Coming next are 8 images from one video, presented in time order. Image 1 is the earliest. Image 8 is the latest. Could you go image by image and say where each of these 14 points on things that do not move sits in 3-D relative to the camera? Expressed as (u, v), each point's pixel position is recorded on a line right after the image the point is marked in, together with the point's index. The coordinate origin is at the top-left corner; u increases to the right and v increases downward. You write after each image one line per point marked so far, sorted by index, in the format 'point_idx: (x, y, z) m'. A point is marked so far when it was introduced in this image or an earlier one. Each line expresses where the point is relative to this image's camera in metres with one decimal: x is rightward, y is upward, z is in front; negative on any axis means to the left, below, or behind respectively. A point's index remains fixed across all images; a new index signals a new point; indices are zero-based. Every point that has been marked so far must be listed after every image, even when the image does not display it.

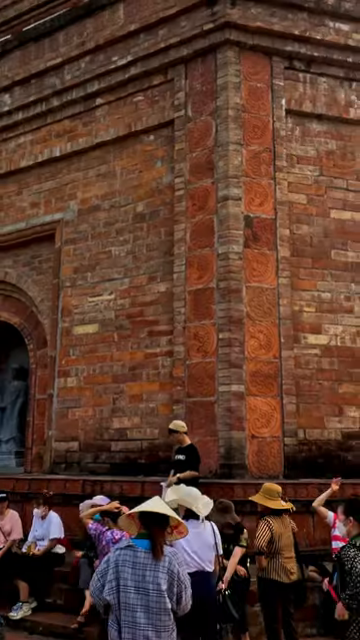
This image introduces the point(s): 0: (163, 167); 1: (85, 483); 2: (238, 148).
0: (-0.2, +2.2, +9.9) m
1: (-1.2, -2.1, +8.7) m
2: (+0.8, +2.3, +9.2) m
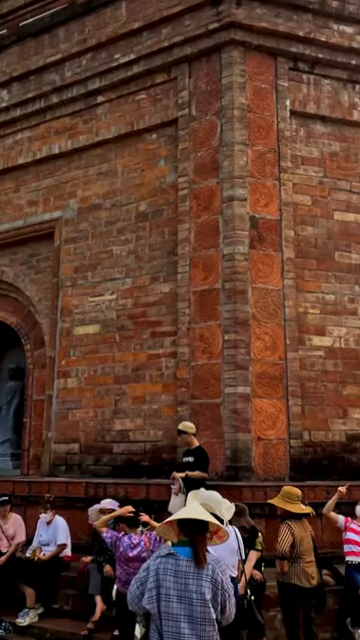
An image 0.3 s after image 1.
0: (-0.2, +2.2, +9.8) m
1: (-1.2, -2.1, +8.6) m
2: (+0.8, +2.3, +9.2) m
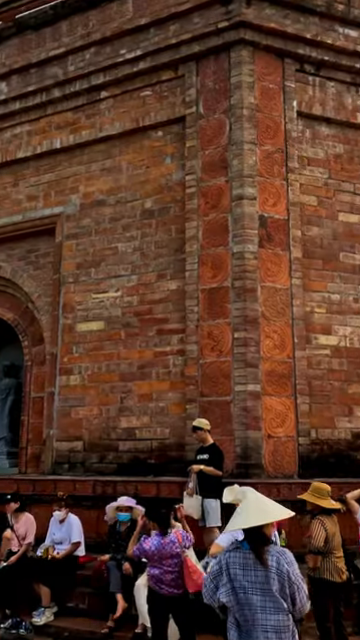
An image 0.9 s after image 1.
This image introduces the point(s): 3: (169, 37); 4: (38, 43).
0: (-0.1, +2.2, +9.8) m
1: (-1.1, -2.0, +8.6) m
2: (+1.0, +2.3, +9.2) m
3: (-0.2, +4.1, +9.9) m
4: (-2.3, +4.4, +11.0) m
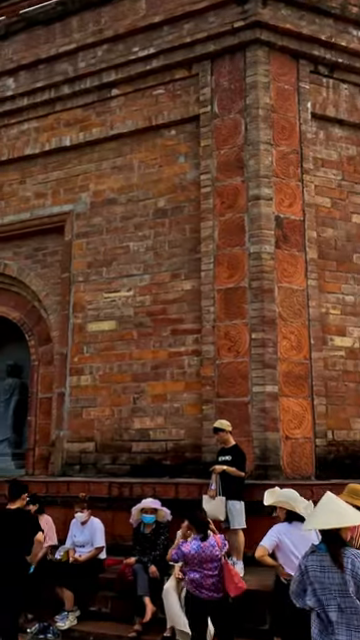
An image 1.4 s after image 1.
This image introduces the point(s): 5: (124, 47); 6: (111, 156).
0: (+0.1, +2.2, +9.7) m
1: (-0.8, -2.0, +8.4) m
2: (+1.2, +2.3, +9.2) m
3: (0.0, +4.1, +9.8) m
4: (-2.1, +4.5, +10.8) m
5: (-0.8, +4.1, +10.2) m
6: (-1.0, +2.5, +10.3) m
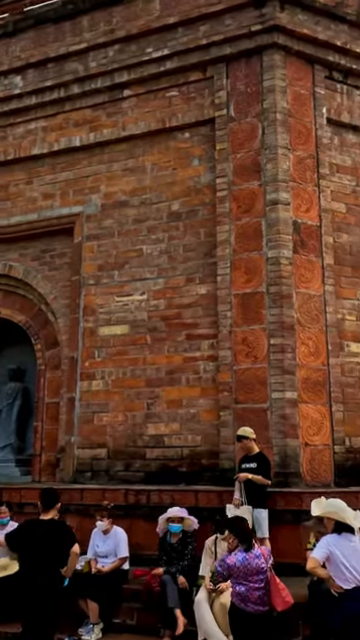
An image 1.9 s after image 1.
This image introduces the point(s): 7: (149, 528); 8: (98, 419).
0: (+0.3, +2.2, +9.6) m
1: (-0.6, -2.1, +8.3) m
2: (+1.4, +2.2, +9.2) m
3: (+0.3, +4.0, +9.7) m
4: (-1.9, +4.4, +10.7) m
5: (-0.6, +4.0, +10.1) m
6: (-0.9, +2.4, +10.2) m
7: (-0.4, -2.5, +8.2) m
8: (-1.1, -1.4, +9.4) m
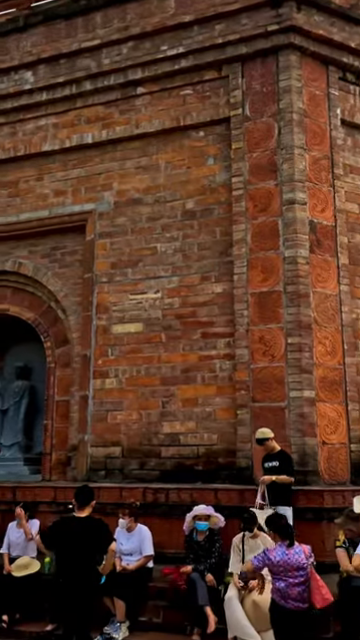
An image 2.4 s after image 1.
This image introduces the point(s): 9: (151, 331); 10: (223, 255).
0: (+0.5, +2.2, +9.7) m
1: (-0.4, -2.1, +8.3) m
2: (+1.6, +2.2, +9.2) m
3: (+0.5, +4.0, +9.8) m
4: (-1.7, +4.4, +10.6) m
5: (-0.4, +4.0, +10.1) m
6: (-0.7, +2.4, +10.1) m
7: (-0.2, -2.5, +8.1) m
8: (-0.9, -1.3, +9.3) m
9: (-0.4, -0.1, +9.4) m
10: (+0.6, +0.9, +9.3) m
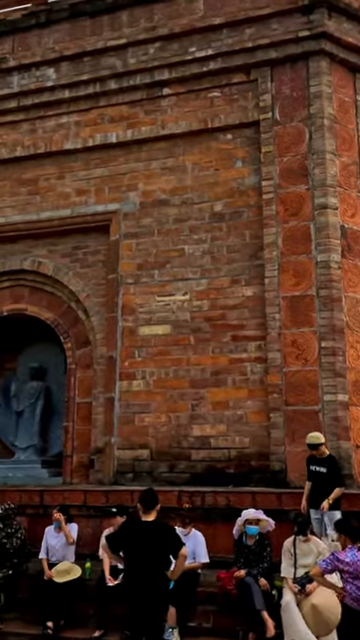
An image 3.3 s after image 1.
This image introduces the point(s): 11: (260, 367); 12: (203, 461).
0: (+0.9, +2.1, +9.7) m
1: (0.0, -2.1, +8.2) m
2: (+2.1, +2.2, +9.3) m
3: (+0.9, +4.0, +9.8) m
4: (-1.3, +4.4, +10.5) m
5: (0.0, +4.0, +10.0) m
6: (-0.3, +2.4, +10.1) m
7: (+0.3, -2.5, +8.1) m
8: (-0.6, -1.3, +9.2) m
9: (0.0, -0.2, +9.4) m
10: (+1.0, +0.8, +9.3) m
11: (+1.0, -0.6, +8.9) m
12: (+0.3, -1.8, +8.9) m
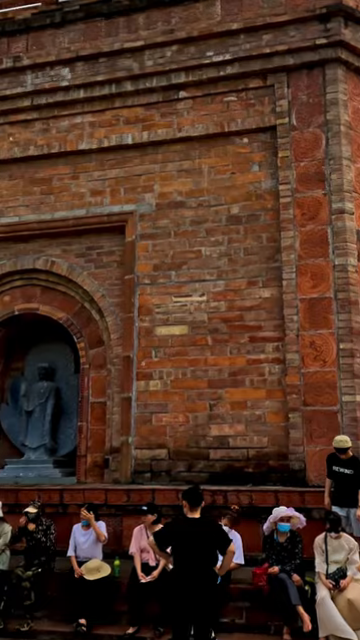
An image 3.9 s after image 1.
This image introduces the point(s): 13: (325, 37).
0: (+1.2, +2.1, +9.8) m
1: (+0.3, -2.1, +8.3) m
2: (+2.3, +2.2, +9.5) m
3: (+1.2, +4.0, +9.9) m
4: (-1.1, +4.4, +10.5) m
5: (+0.2, +4.0, +10.2) m
6: (0.0, +2.4, +10.2) m
7: (+0.6, -2.5, +8.2) m
8: (-0.3, -1.4, +9.3) m
9: (+0.2, -0.2, +9.5) m
10: (+1.2, +0.8, +9.4) m
11: (+1.3, -0.6, +9.1) m
12: (+0.5, -1.8, +9.0) m
13: (+2.1, +4.0, +9.7) m
